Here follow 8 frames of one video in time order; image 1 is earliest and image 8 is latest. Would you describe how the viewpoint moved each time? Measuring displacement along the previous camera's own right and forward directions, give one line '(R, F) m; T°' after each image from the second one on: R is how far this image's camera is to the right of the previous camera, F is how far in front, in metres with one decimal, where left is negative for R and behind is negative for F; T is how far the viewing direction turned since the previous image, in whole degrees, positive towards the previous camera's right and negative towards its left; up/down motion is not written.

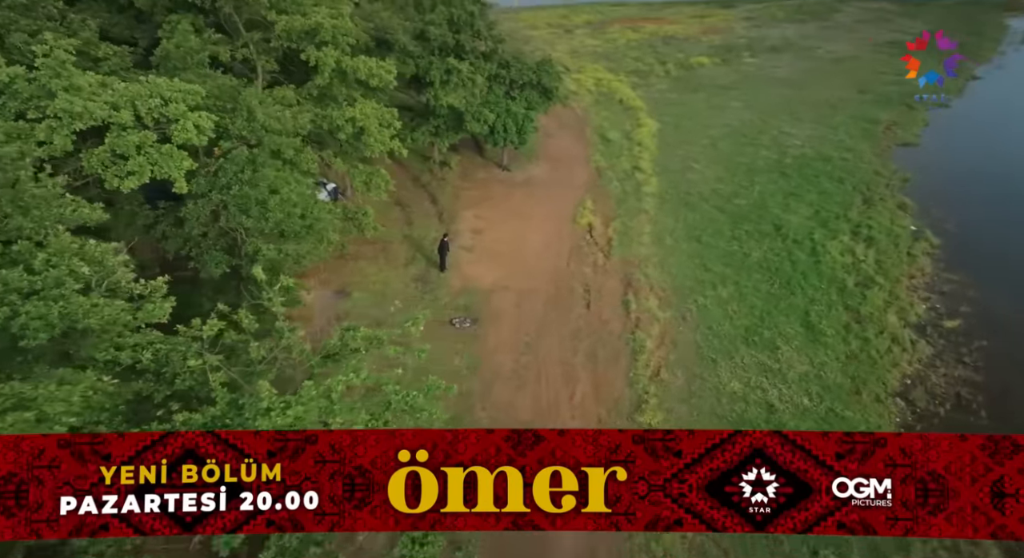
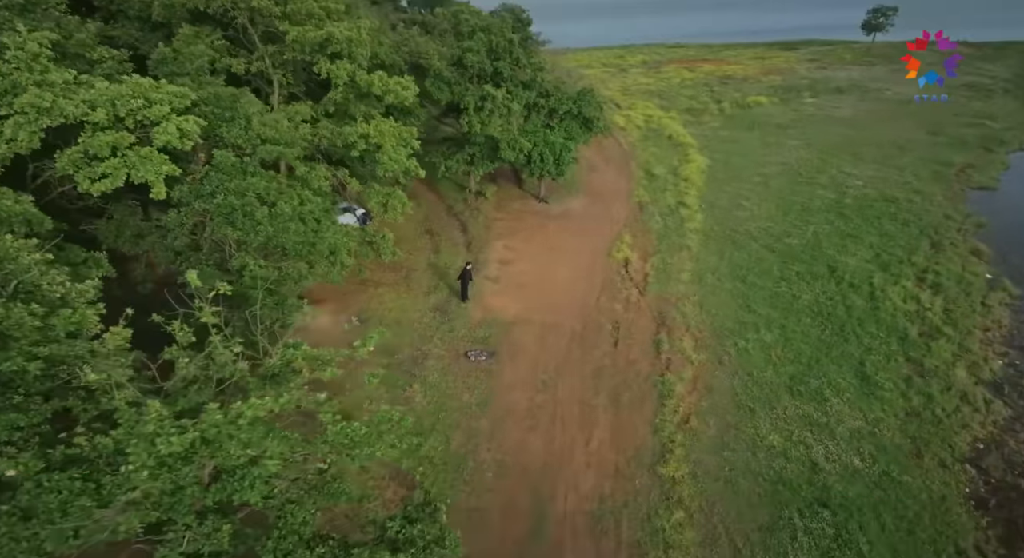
(+1.0, +1.4) m; -5°
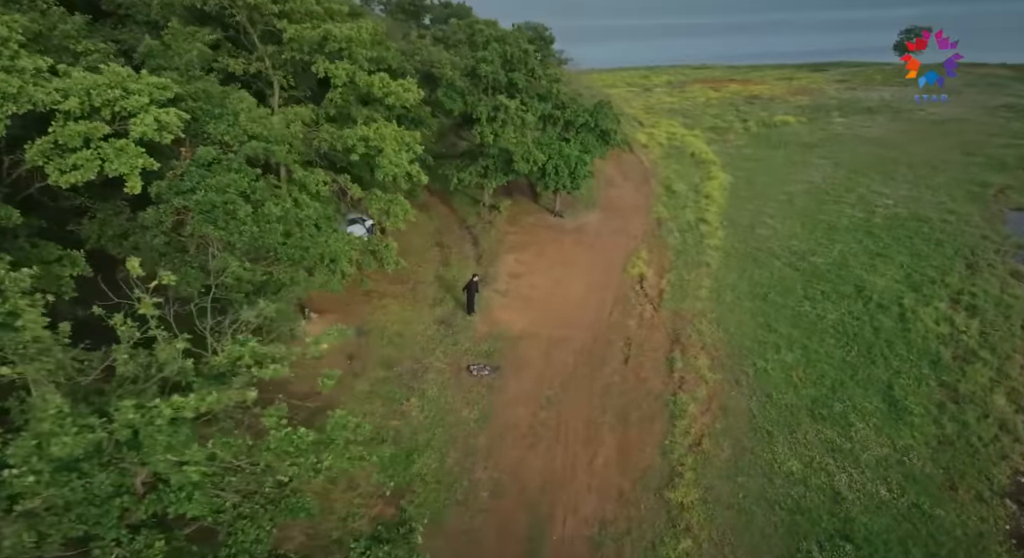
(+0.6, +0.8) m; -2°
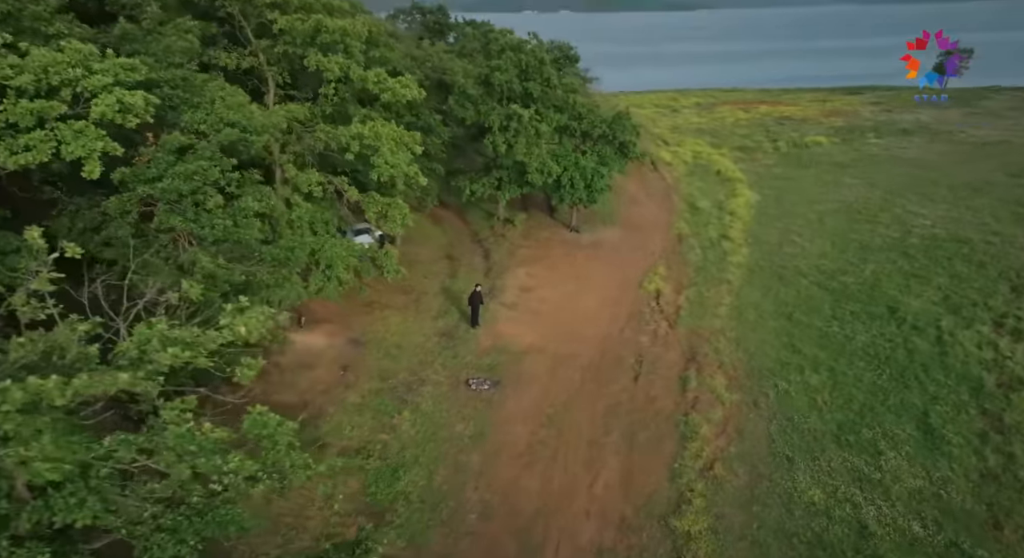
(+0.7, +1.1) m; -3°
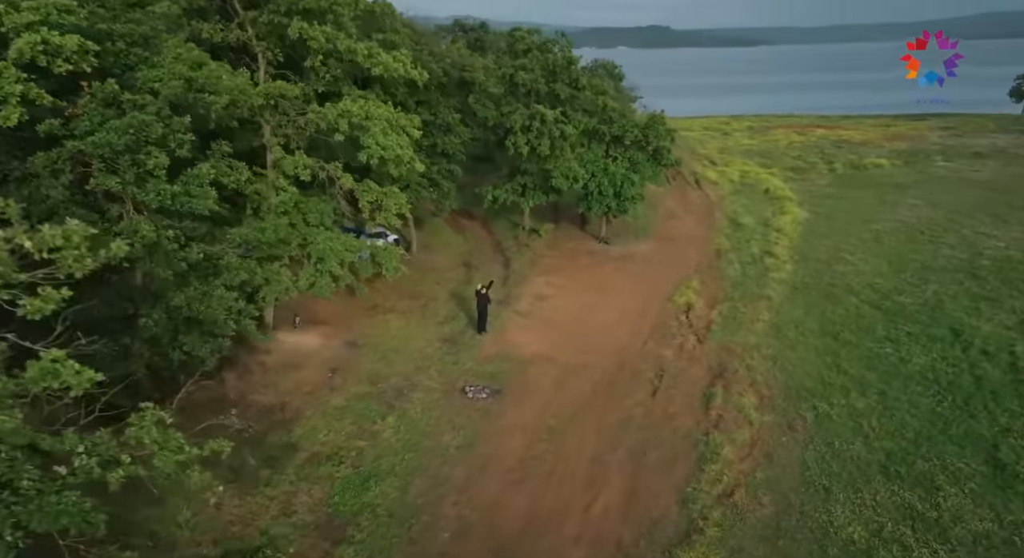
(+1.2, +1.7) m; -4°
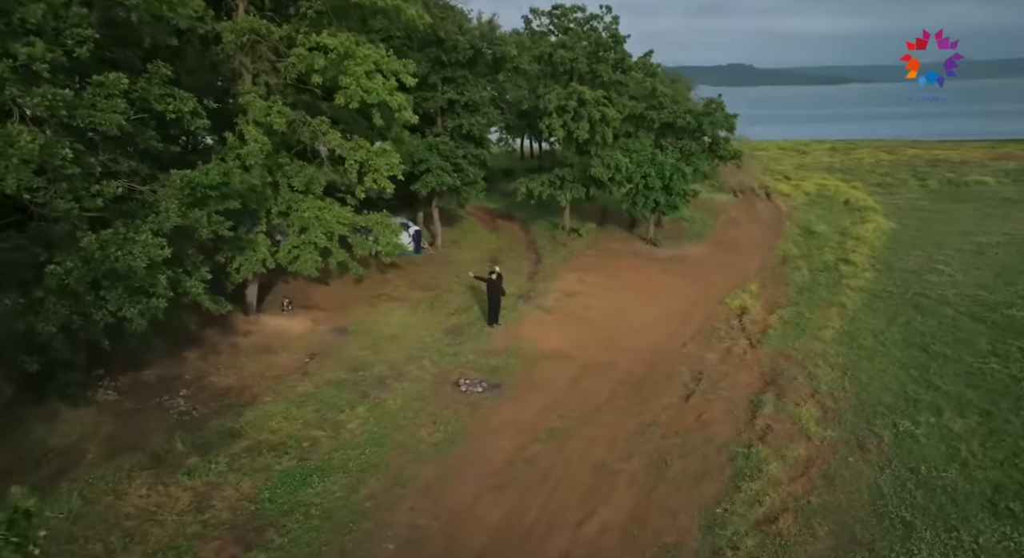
(+1.4, +2.7) m; -6°
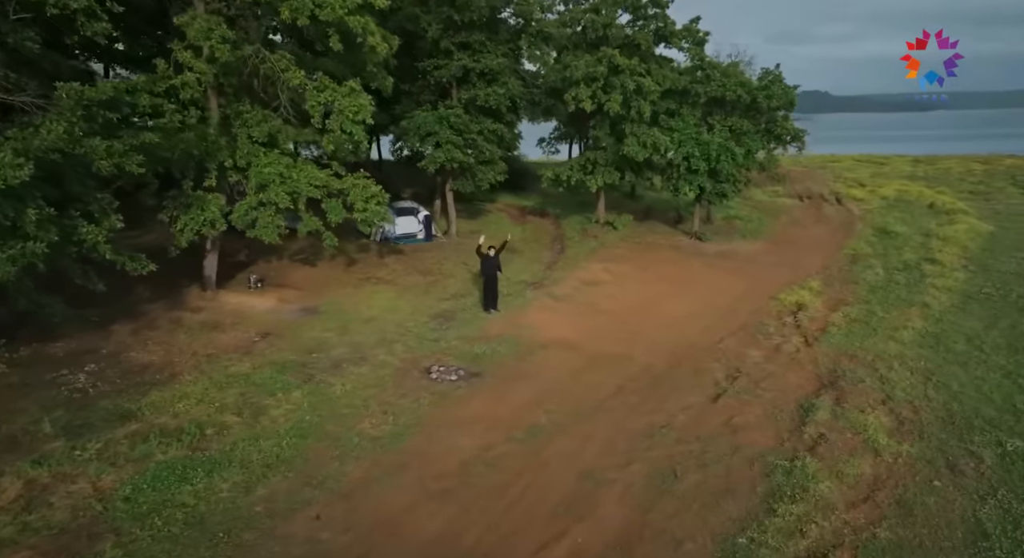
(+1.3, +2.8) m; -5°
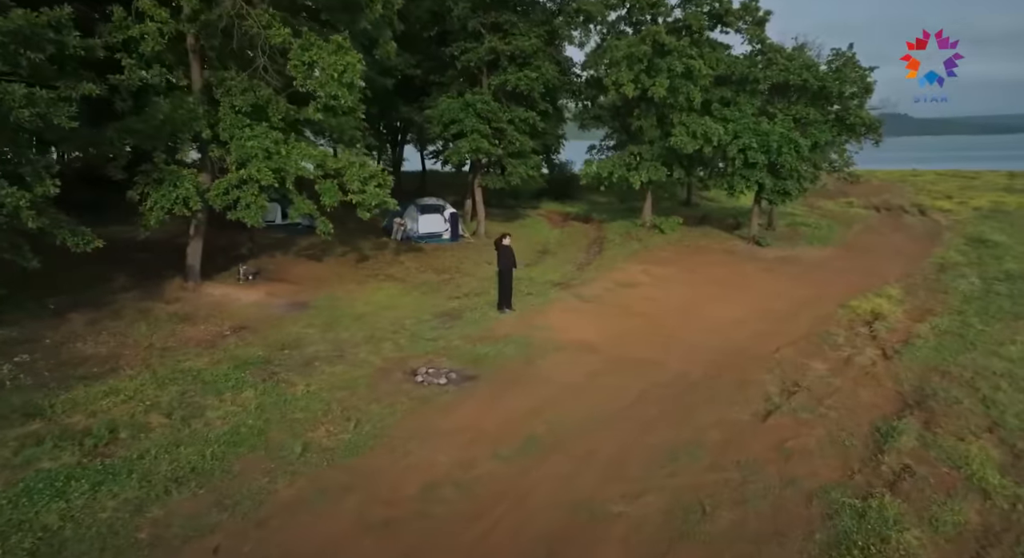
(+0.8, +2.0) m; -5°
